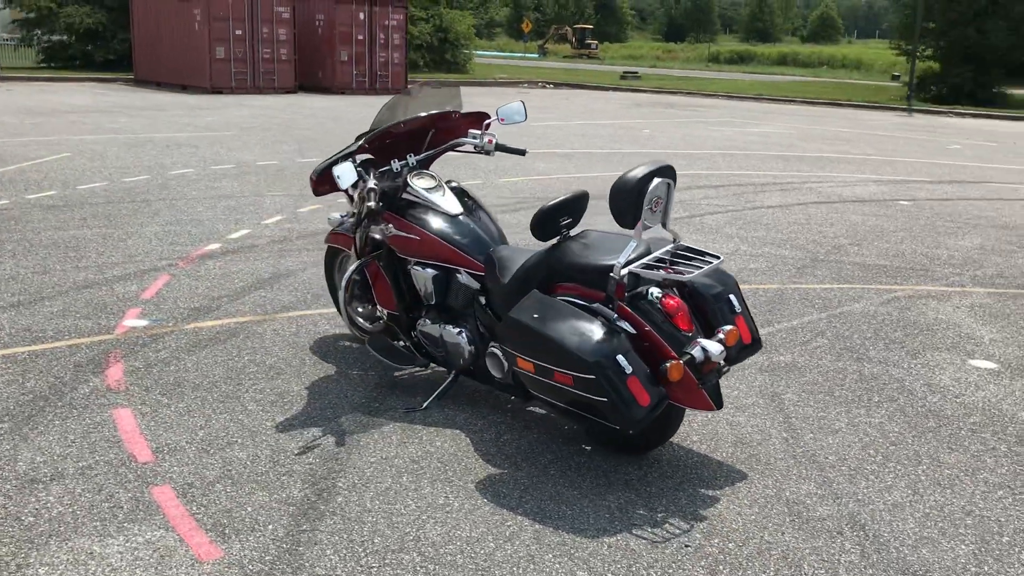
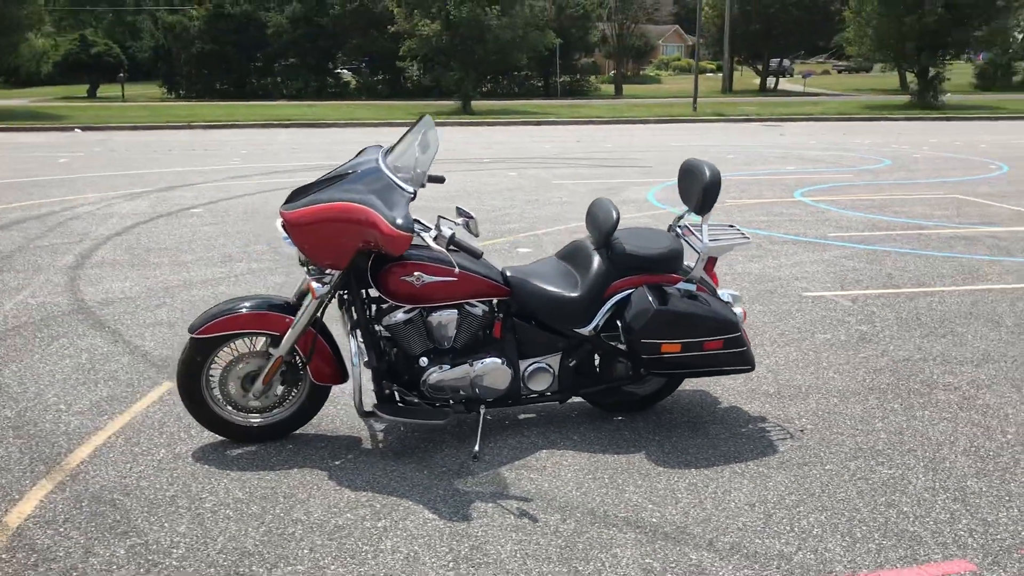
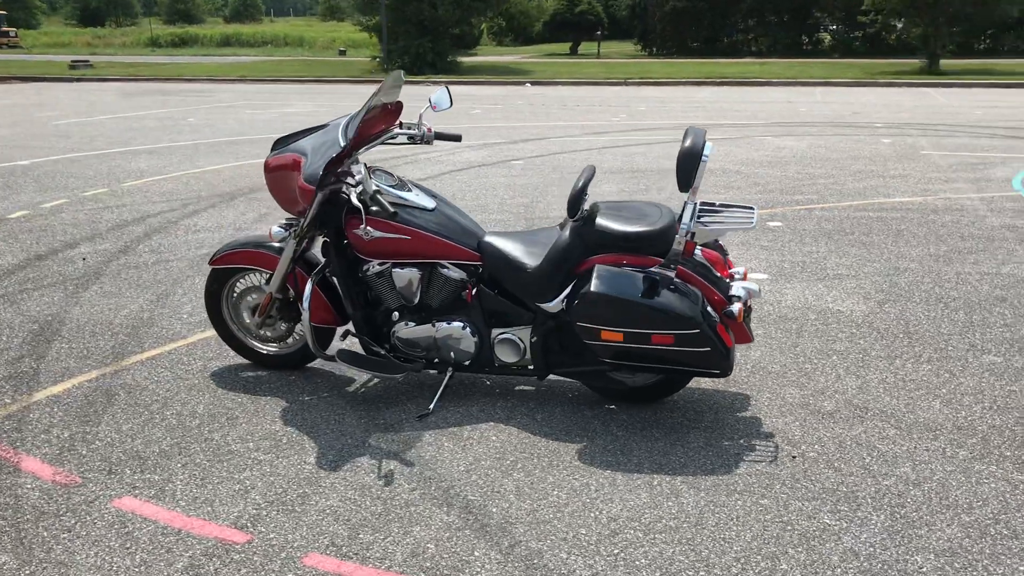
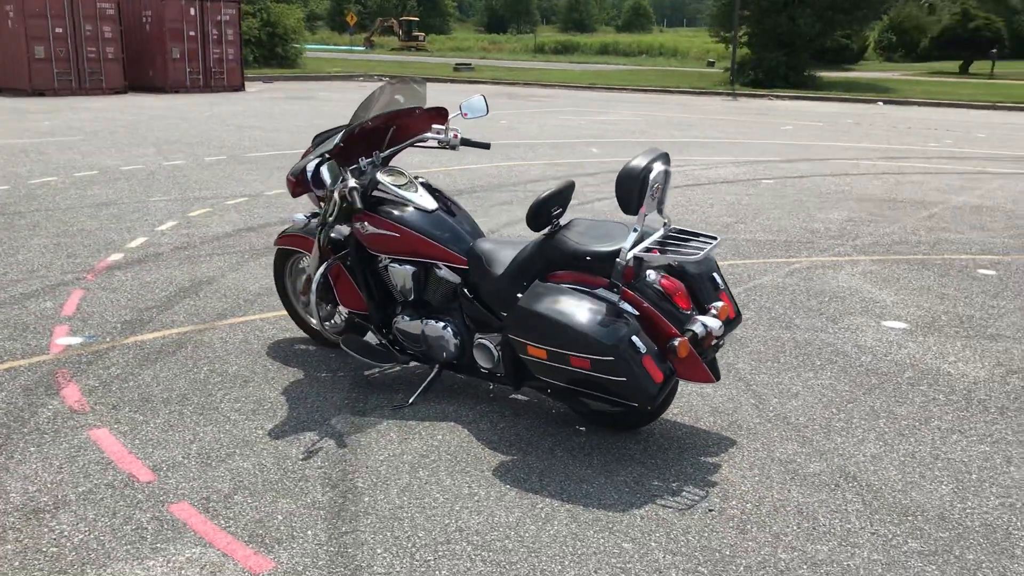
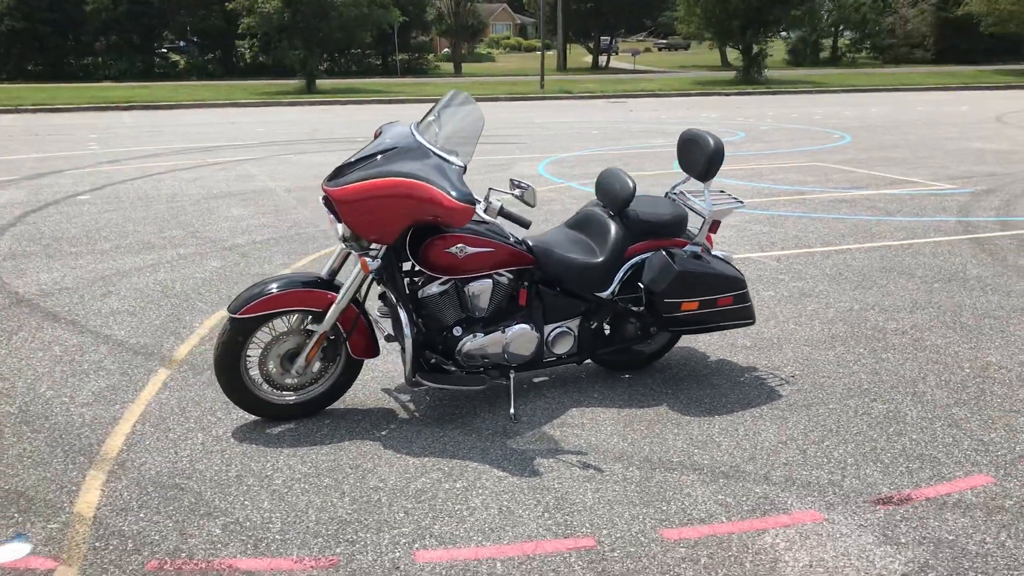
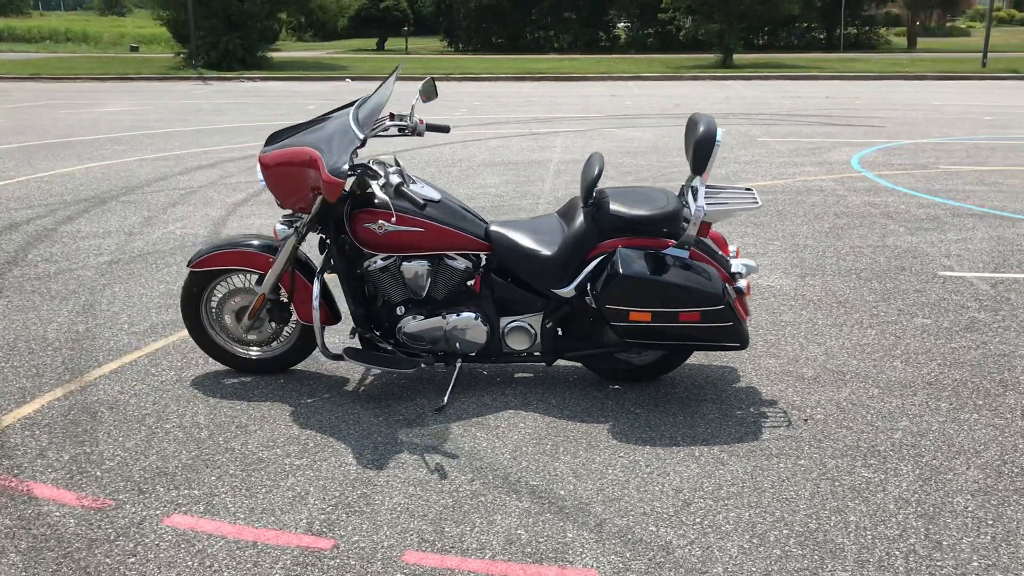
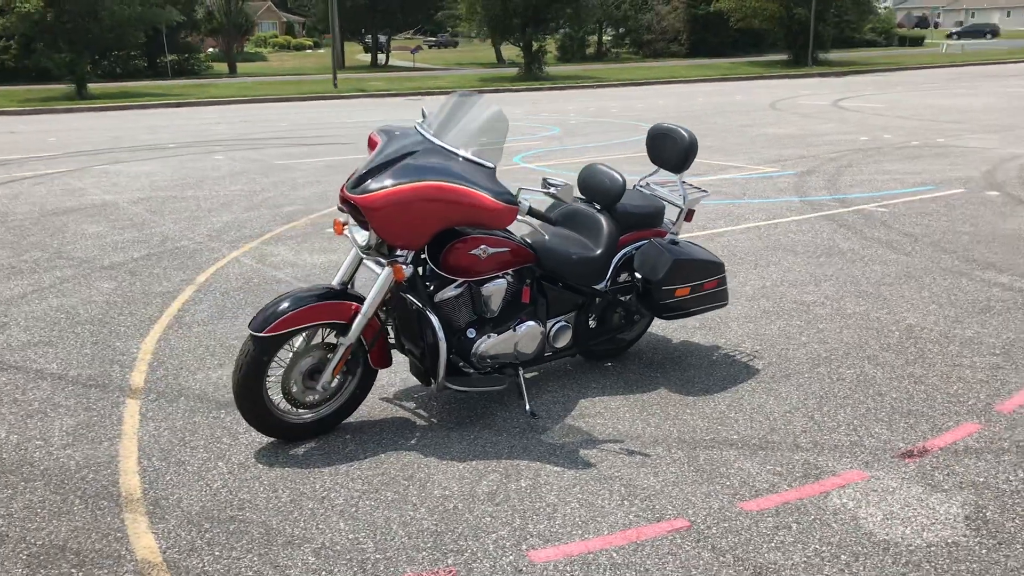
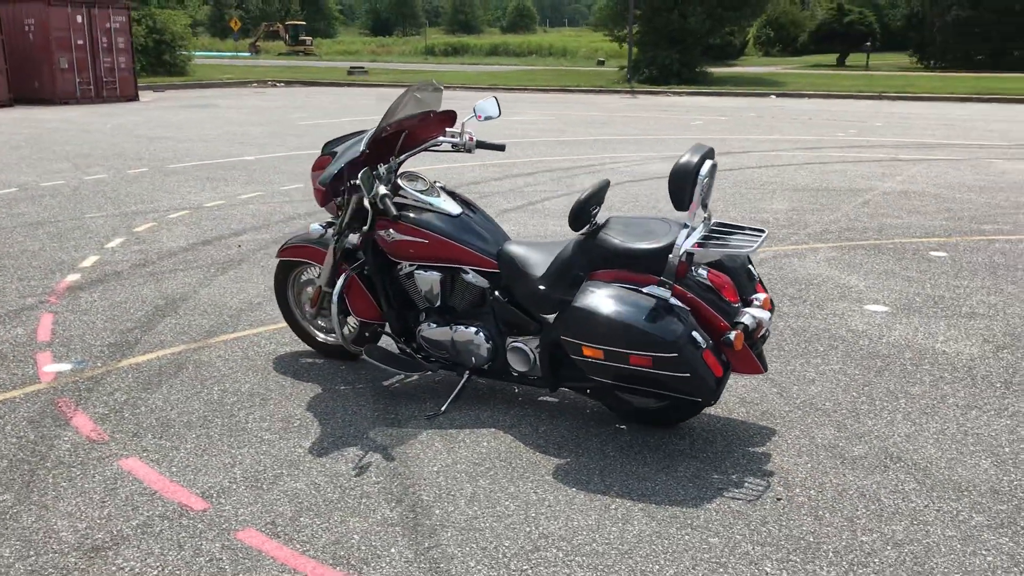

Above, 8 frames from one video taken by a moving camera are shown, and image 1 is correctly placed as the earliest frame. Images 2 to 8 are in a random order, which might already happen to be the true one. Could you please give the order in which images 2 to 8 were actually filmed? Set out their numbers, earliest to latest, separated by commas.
4, 8, 3, 6, 2, 5, 7
